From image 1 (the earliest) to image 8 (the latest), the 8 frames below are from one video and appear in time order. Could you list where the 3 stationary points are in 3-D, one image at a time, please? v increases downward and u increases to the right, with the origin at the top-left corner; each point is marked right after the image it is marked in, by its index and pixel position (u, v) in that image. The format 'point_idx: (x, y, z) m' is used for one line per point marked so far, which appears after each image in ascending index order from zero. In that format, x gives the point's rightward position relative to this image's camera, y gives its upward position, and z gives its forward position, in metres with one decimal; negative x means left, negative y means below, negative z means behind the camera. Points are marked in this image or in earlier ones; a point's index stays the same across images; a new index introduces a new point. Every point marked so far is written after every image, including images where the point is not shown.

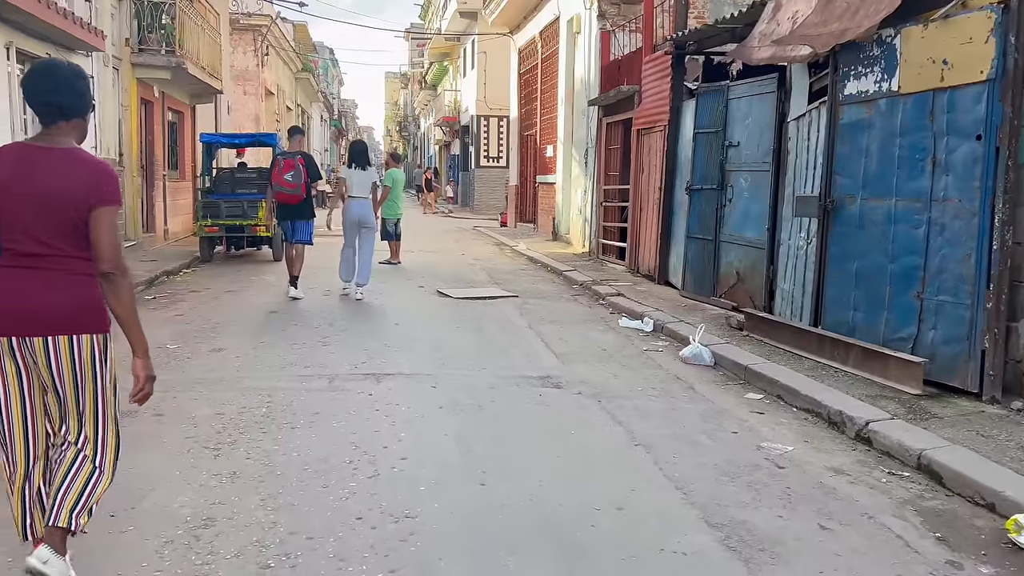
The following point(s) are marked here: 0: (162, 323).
0: (-3.4, -0.3, +8.4) m
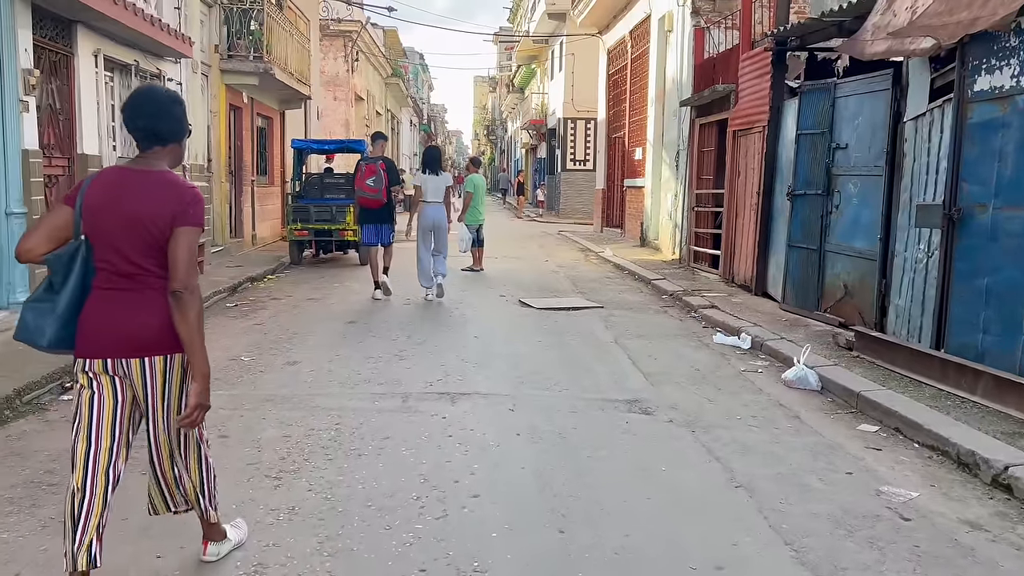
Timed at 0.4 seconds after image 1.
0: (-2.6, -0.4, +8.3) m
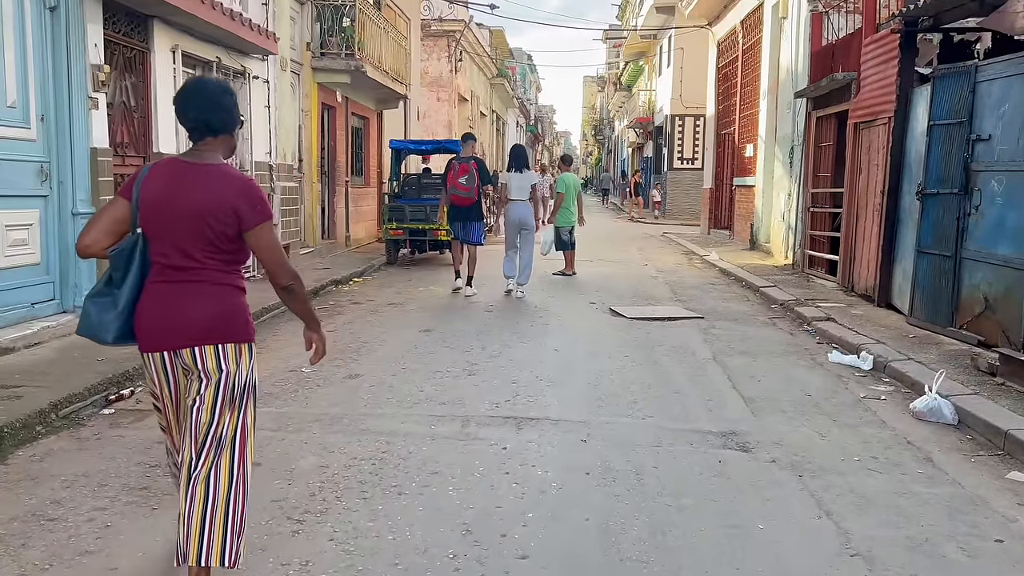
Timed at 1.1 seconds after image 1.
0: (-1.8, -0.5, +7.9) m
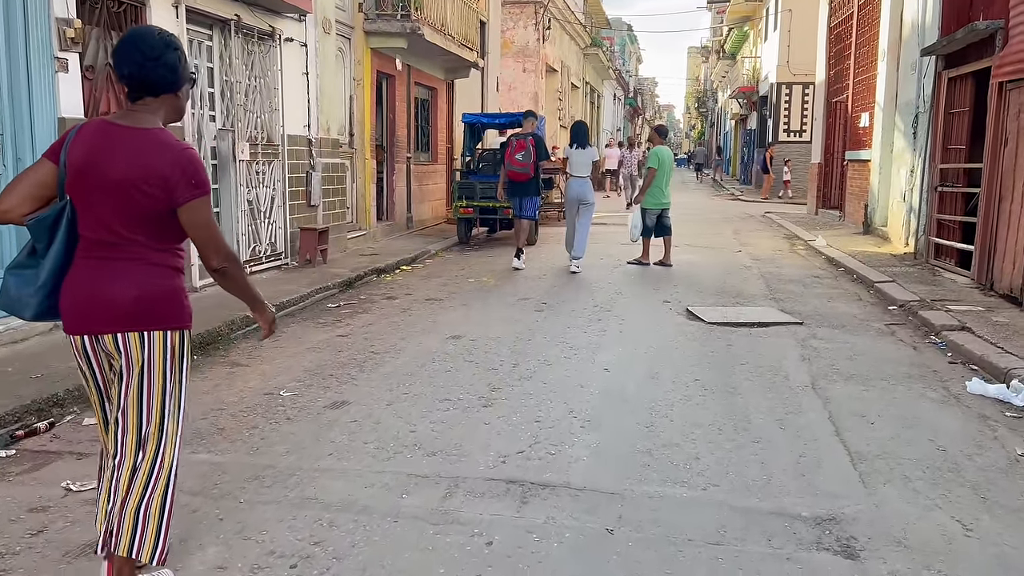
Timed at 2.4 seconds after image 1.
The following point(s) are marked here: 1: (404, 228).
0: (-1.5, -0.4, +6.6) m
1: (-1.8, +1.0, +14.7) m
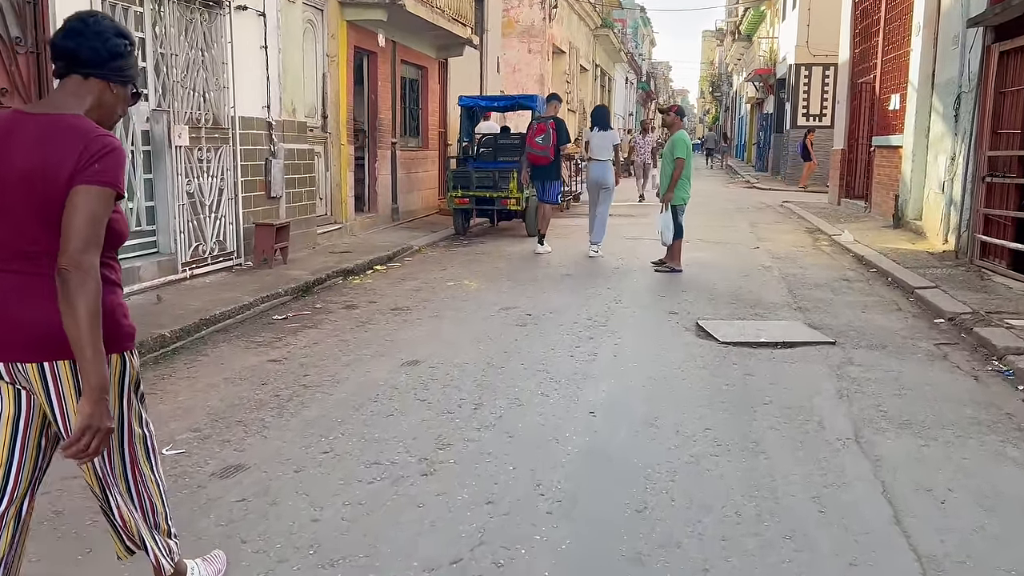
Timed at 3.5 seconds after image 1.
0: (-1.7, -0.6, +5.3) m
1: (-1.9, +1.0, +13.5) m
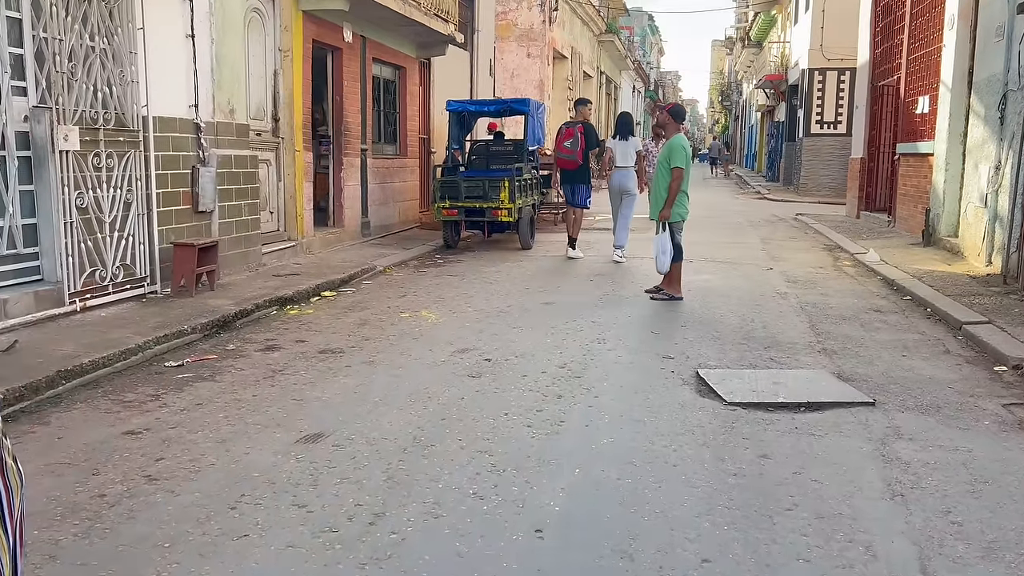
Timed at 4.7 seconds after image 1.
0: (-2.0, -0.8, +3.9) m
1: (-2.1, +0.7, +12.1) m
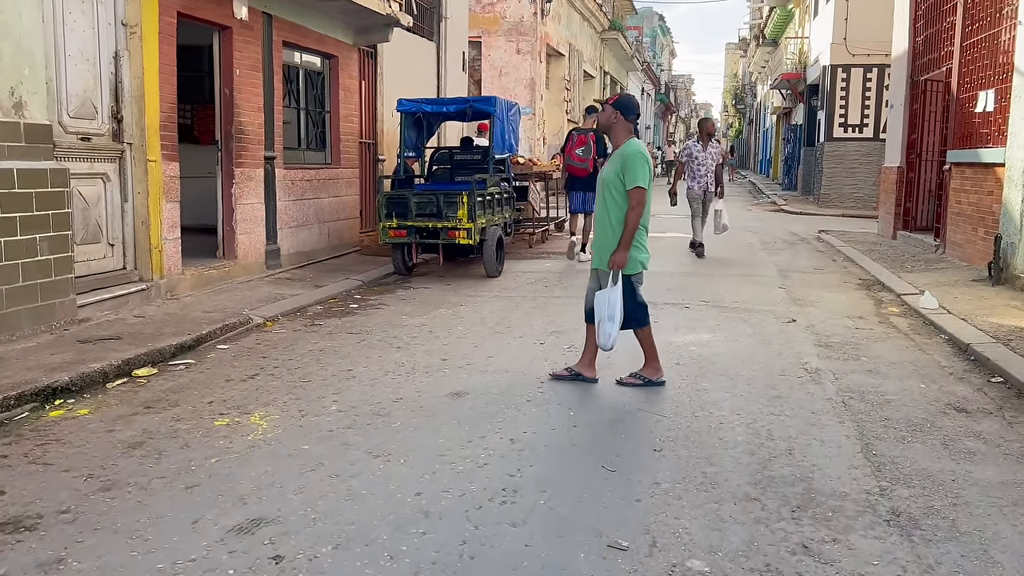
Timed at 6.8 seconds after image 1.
0: (-2.8, -1.3, +1.3) m
1: (-2.7, +0.2, +9.4) m
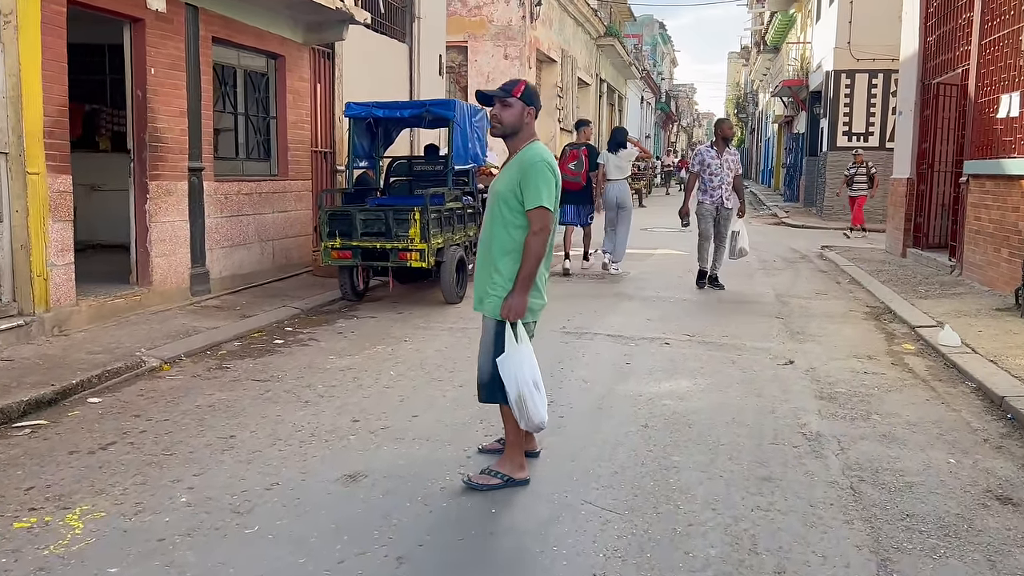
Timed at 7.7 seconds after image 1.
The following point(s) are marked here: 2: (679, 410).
0: (-3.2, -1.5, +0.1) m
1: (-3.1, -0.1, +8.3) m
2: (+1.0, -0.7, +5.3) m
